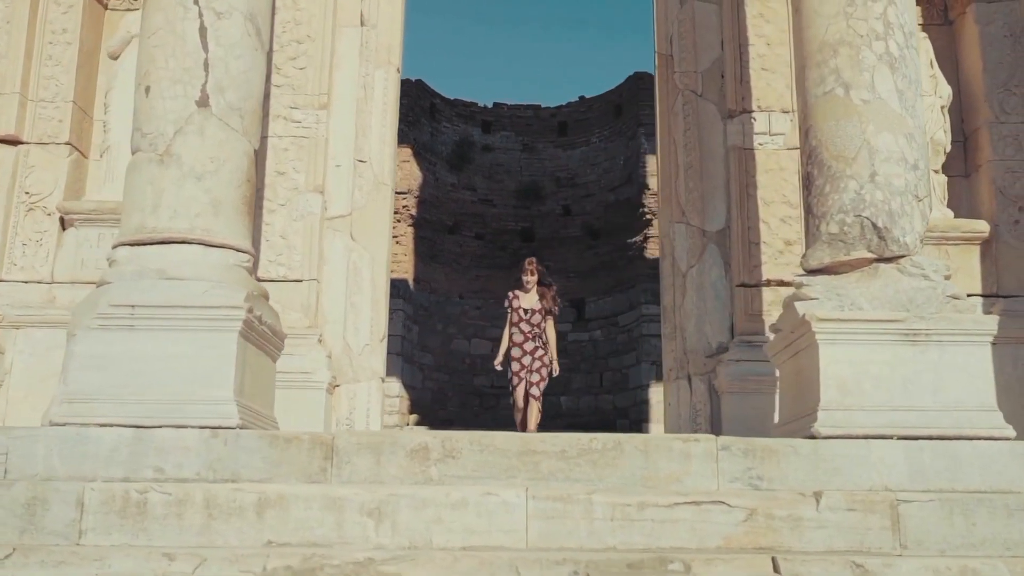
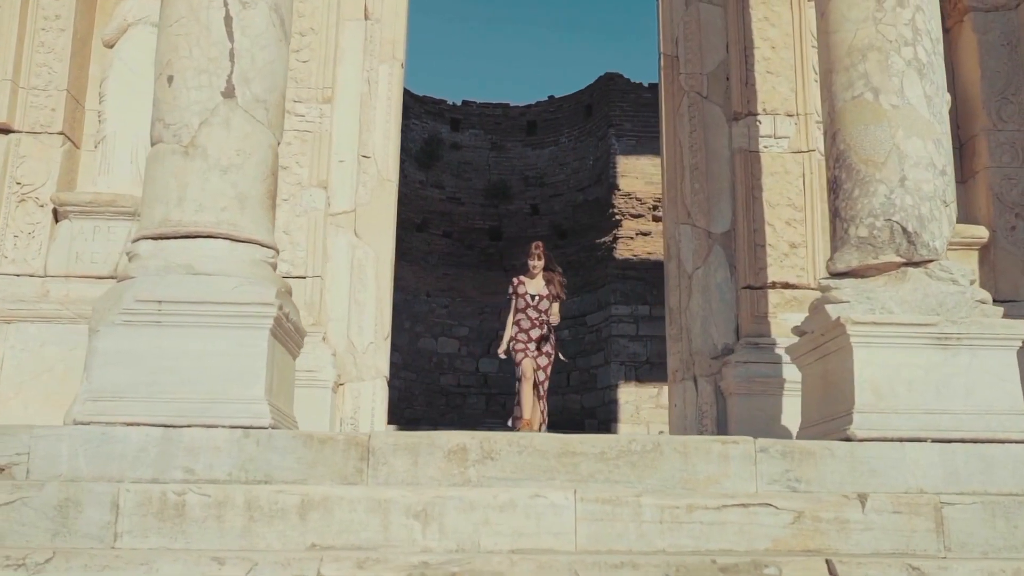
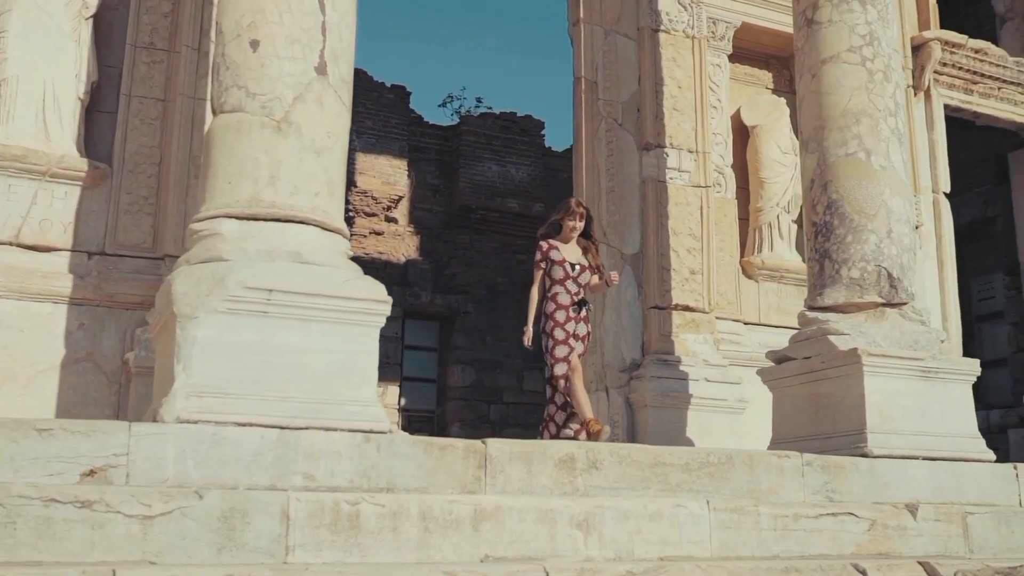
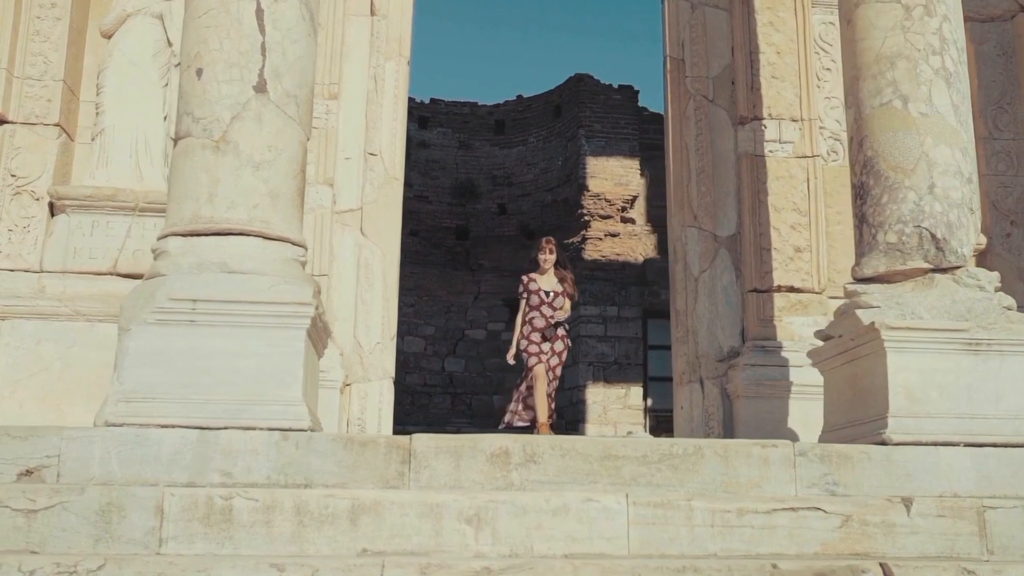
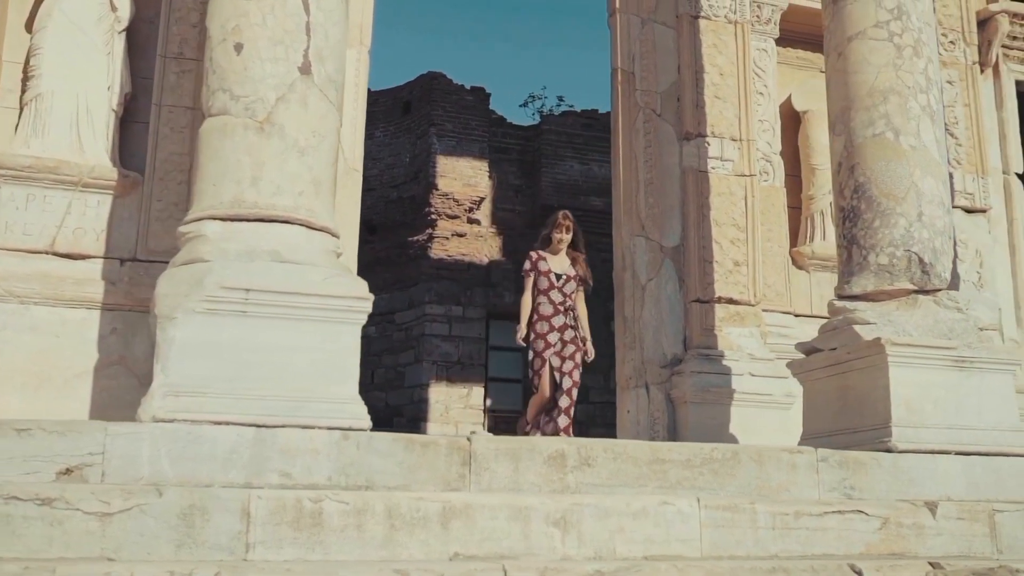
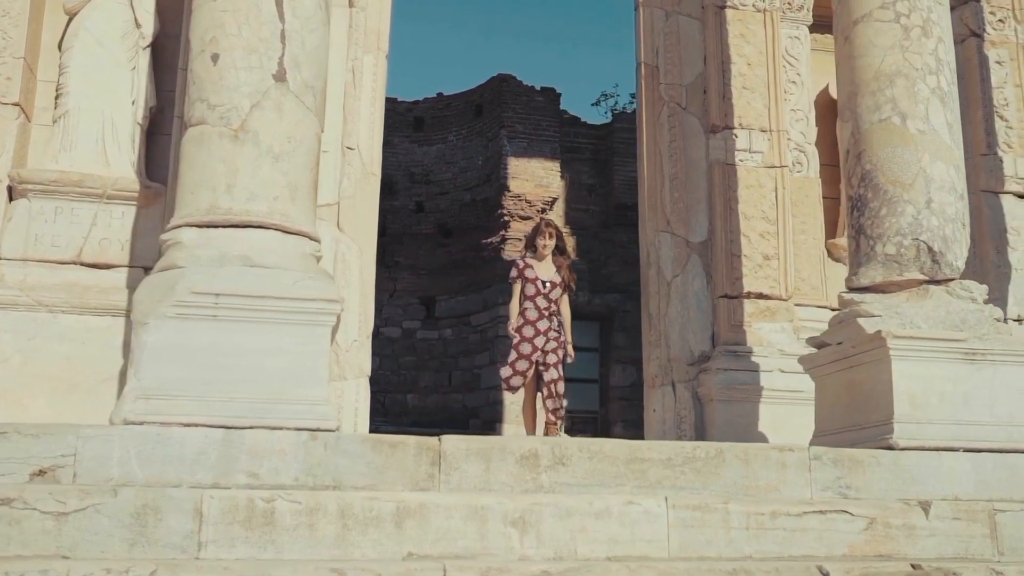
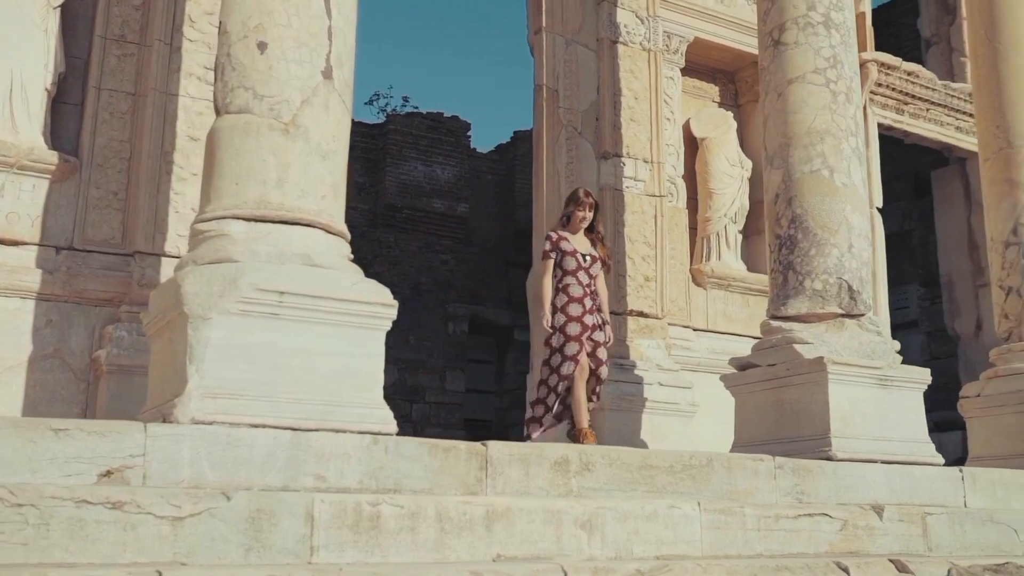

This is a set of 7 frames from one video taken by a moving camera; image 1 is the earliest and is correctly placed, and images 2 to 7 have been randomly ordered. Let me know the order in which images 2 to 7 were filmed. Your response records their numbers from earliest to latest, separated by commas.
2, 4, 6, 5, 3, 7
